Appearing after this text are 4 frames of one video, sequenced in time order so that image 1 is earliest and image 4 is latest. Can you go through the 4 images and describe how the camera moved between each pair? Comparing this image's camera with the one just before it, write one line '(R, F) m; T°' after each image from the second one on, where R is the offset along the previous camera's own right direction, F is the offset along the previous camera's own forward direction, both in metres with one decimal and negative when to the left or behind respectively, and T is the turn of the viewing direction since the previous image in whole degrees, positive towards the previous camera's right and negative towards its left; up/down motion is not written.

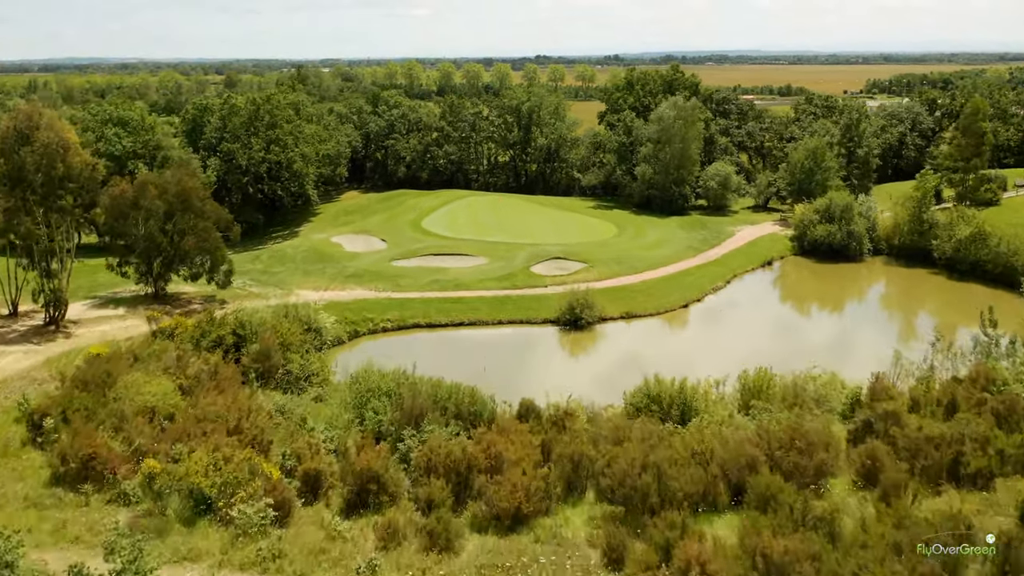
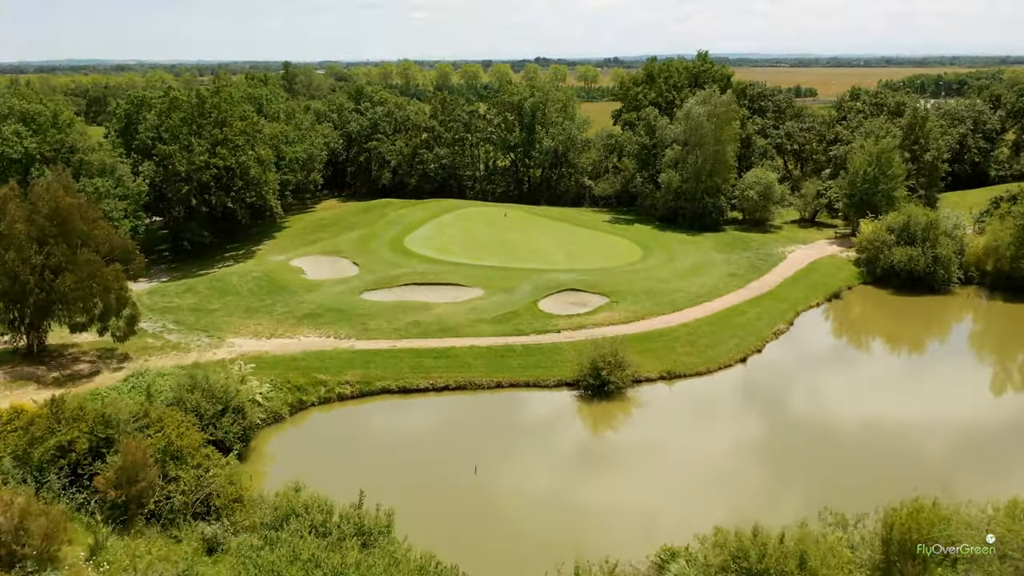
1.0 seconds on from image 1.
(-0.1, +9.7) m; 0°
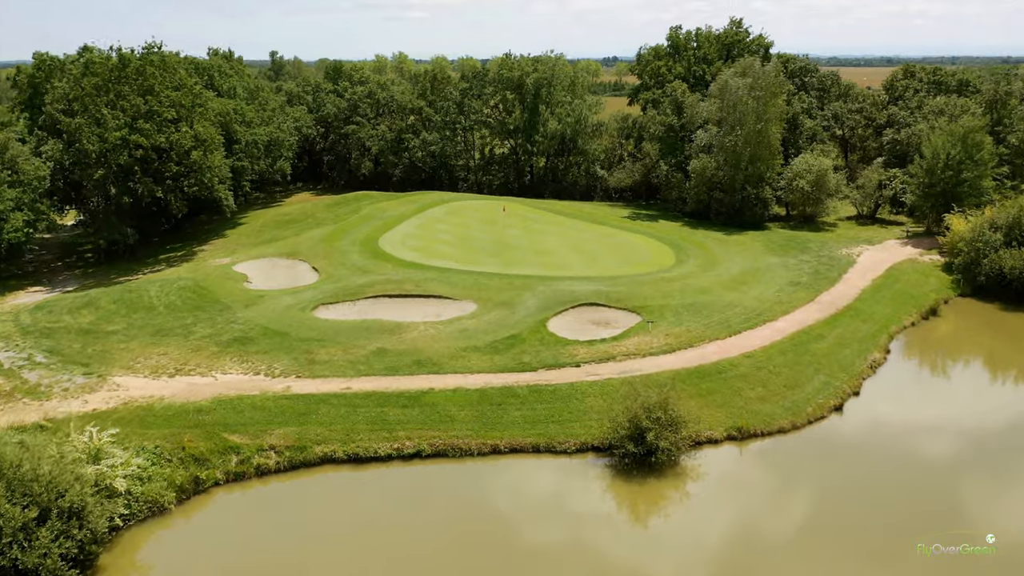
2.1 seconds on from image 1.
(-0.1, +8.8) m; 0°
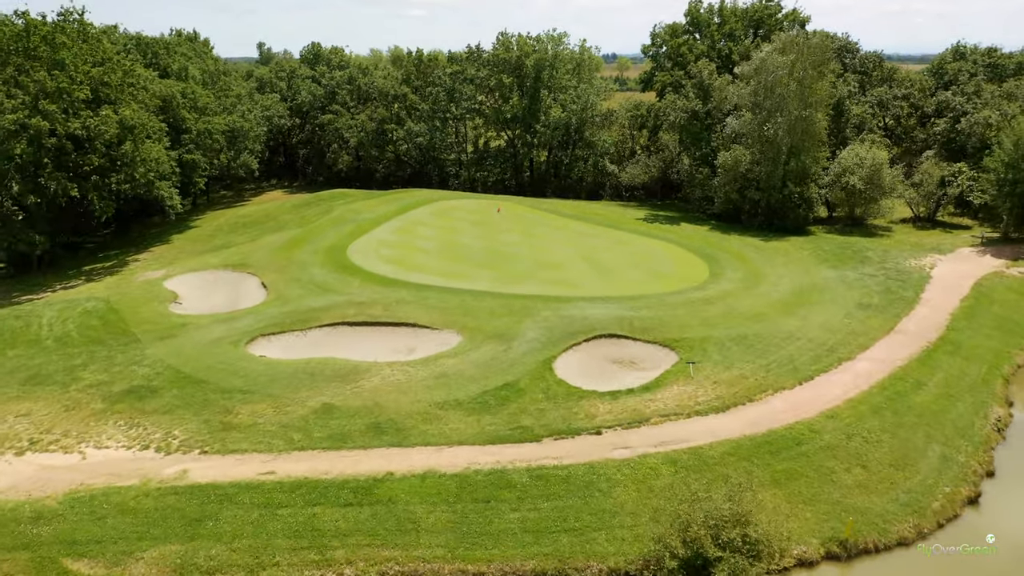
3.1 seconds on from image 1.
(+0.1, +6.5) m; 0°
